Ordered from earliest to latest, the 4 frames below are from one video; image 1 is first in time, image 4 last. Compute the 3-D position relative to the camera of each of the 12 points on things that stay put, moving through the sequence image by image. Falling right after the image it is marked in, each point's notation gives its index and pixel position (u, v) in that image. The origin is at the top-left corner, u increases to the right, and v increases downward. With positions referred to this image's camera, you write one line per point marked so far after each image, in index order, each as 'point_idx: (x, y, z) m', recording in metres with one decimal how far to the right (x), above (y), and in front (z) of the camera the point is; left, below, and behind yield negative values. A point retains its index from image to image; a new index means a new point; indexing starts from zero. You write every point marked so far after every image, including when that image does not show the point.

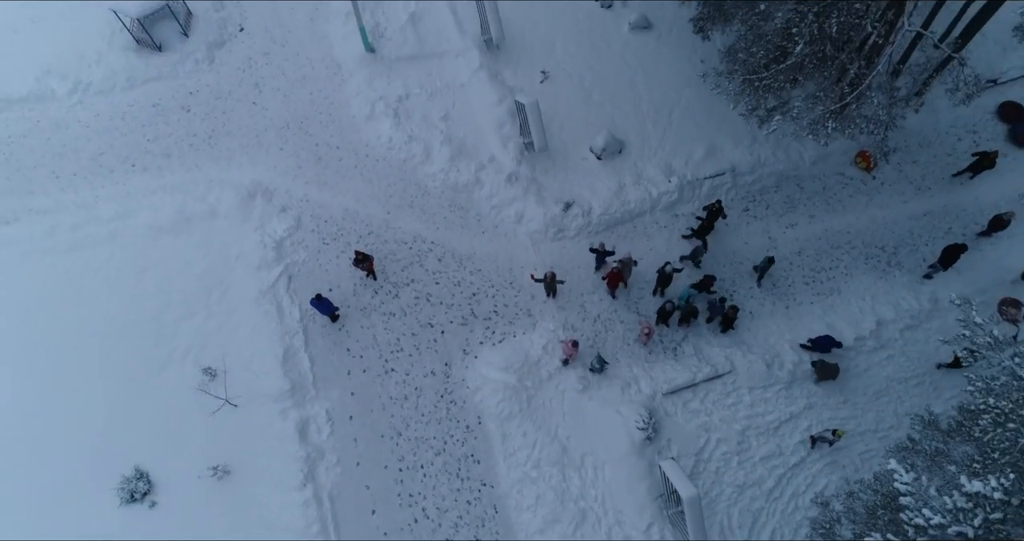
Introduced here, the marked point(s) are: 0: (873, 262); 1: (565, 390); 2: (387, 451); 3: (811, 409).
0: (+4.9, +0.1, +9.6) m
1: (+0.7, -1.6, +9.1) m
2: (-1.6, -2.2, +8.7) m
3: (+3.7, -1.8, +8.8) m
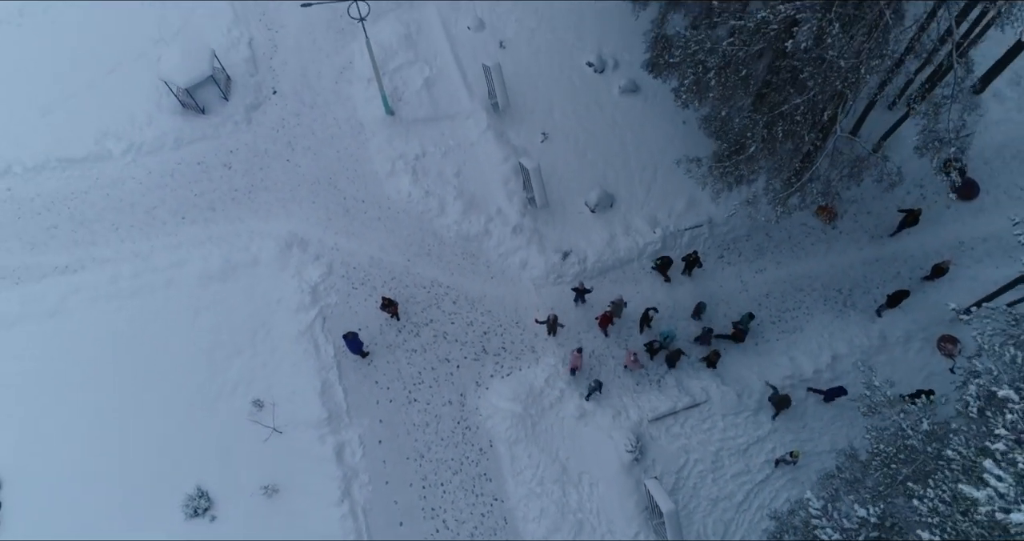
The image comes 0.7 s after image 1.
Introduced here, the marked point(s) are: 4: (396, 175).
0: (+5.0, -0.5, +11.1) m
1: (+0.8, -2.2, +10.5) m
2: (-1.4, -2.9, +10.2) m
3: (+3.8, -2.4, +10.2) m
4: (-2.0, +1.6, +12.2) m
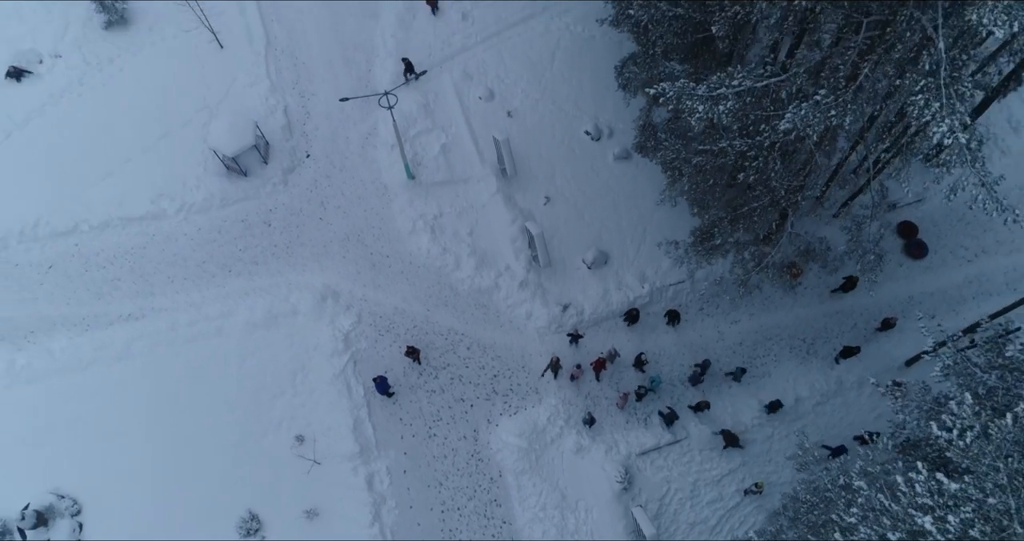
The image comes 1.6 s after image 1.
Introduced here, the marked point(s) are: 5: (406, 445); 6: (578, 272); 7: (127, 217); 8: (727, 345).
0: (+5.1, -1.4, +12.7) m
1: (+0.9, -3.1, +12.2) m
2: (-1.3, -3.8, +11.8) m
3: (+3.9, -3.3, +11.8) m
4: (-1.9, +0.7, +13.8) m
5: (-1.8, -3.0, +12.2) m
6: (+1.3, 0.0, +13.4) m
7: (-7.6, +1.1, +13.8) m
8: (+4.0, -1.4, +12.8) m
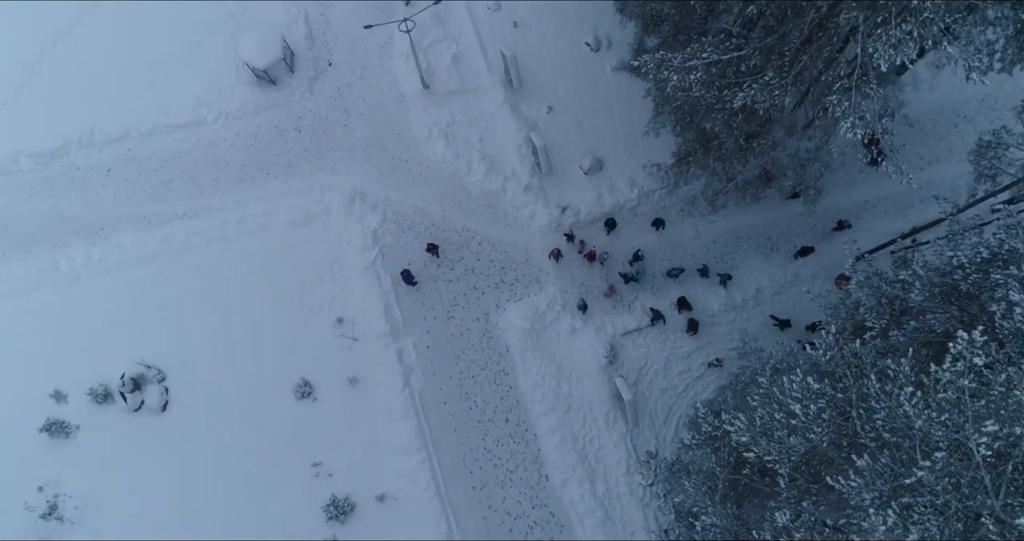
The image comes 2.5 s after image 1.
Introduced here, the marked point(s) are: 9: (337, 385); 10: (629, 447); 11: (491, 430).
0: (+5.3, +0.5, +14.7) m
1: (+1.0, -1.2, +14.6) m
2: (-1.2, -2.0, +14.3) m
3: (+4.0, -1.5, +14.2) m
4: (-1.8, +2.9, +15.4) m
5: (-1.7, -1.1, +14.5) m
6: (+1.4, +2.0, +15.1) m
7: (-7.4, +3.2, +15.3) m
8: (+4.1, +0.6, +14.9) m
9: (-3.5, -2.3, +14.0) m
10: (+2.4, -3.5, +14.0) m
11: (-0.4, -3.2, +14.2) m
